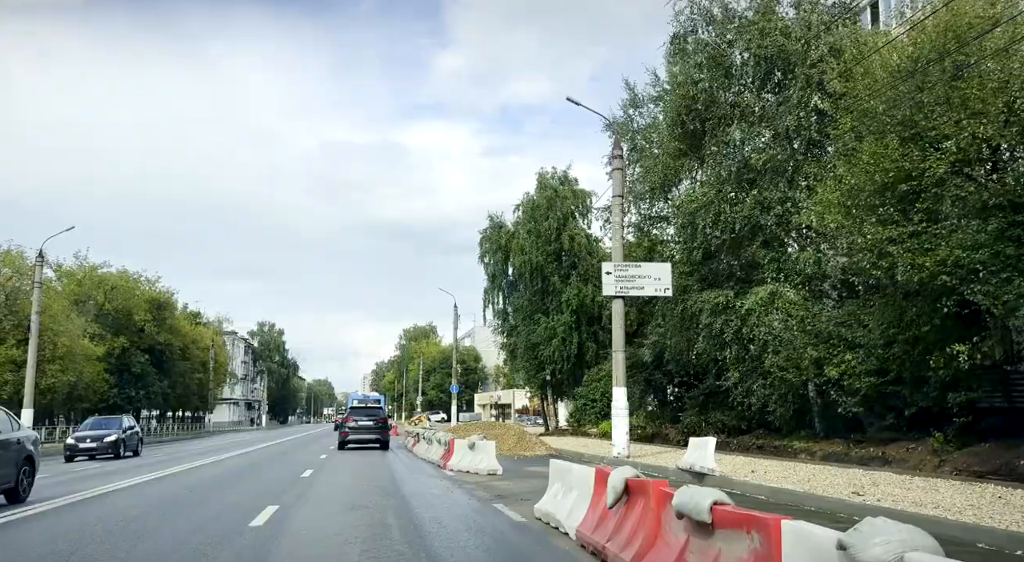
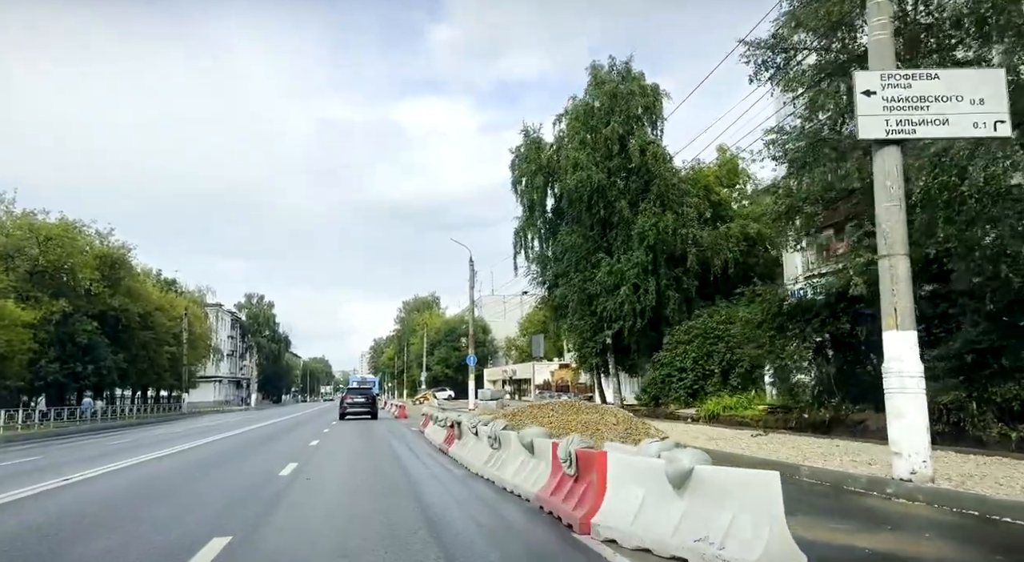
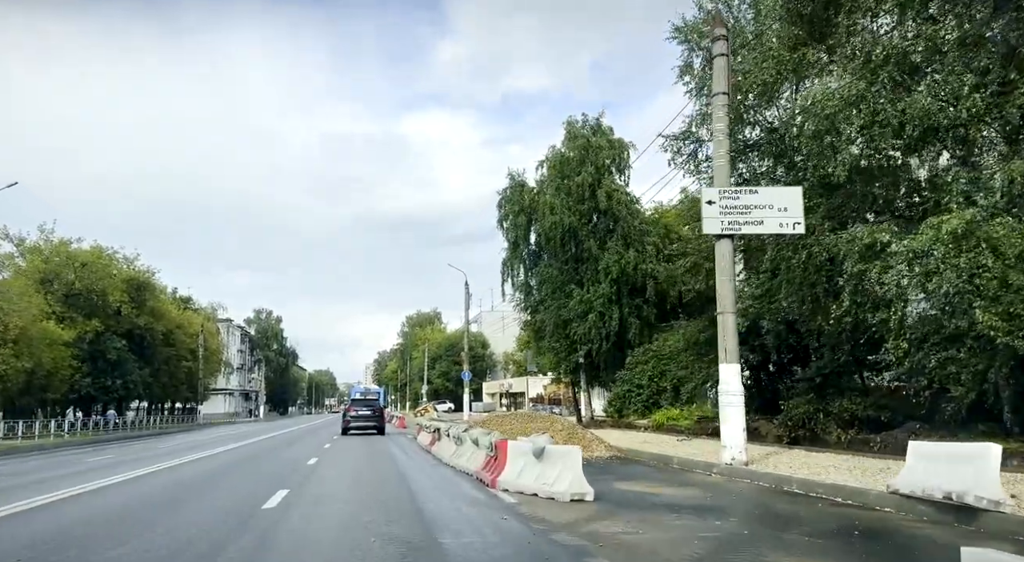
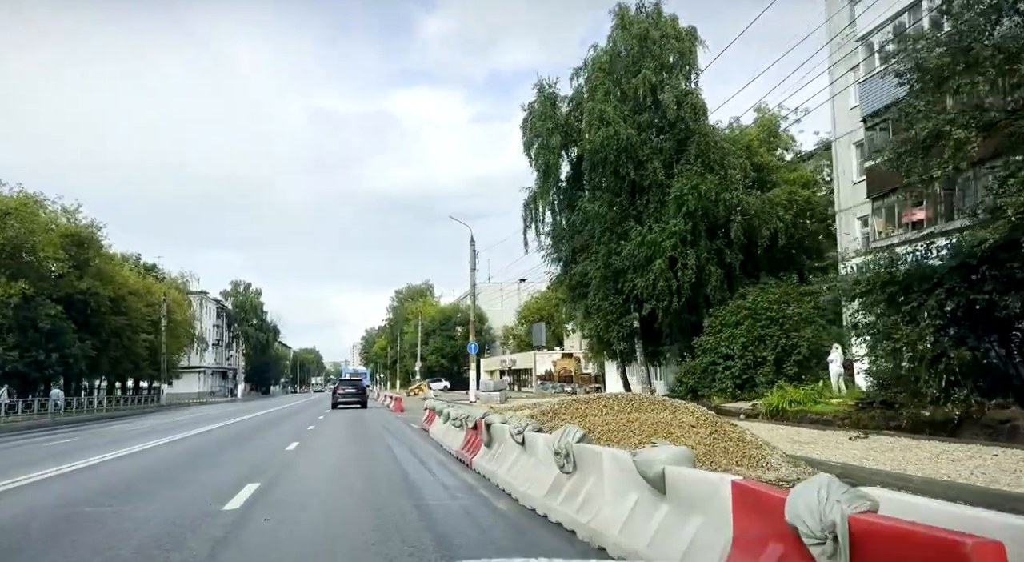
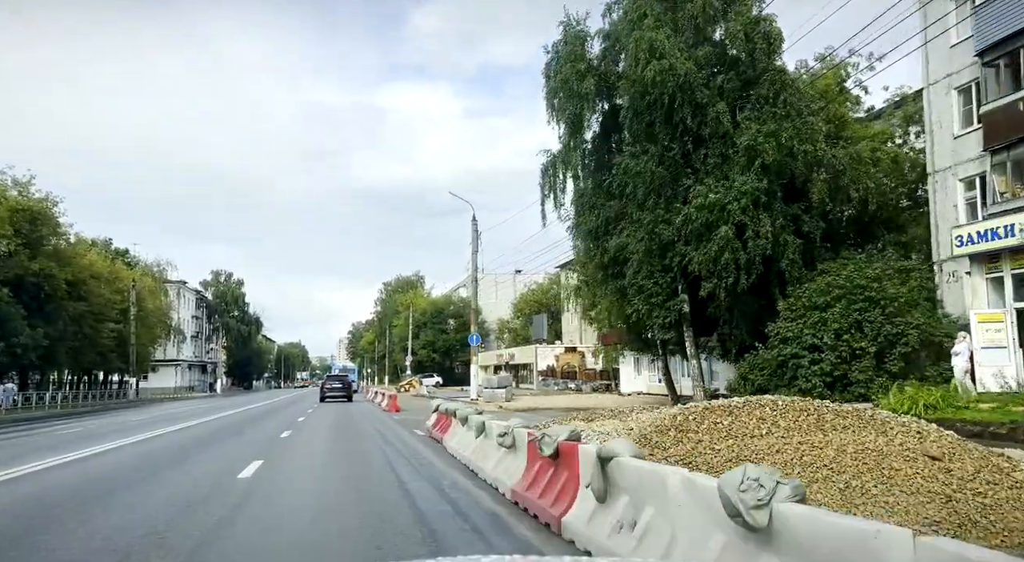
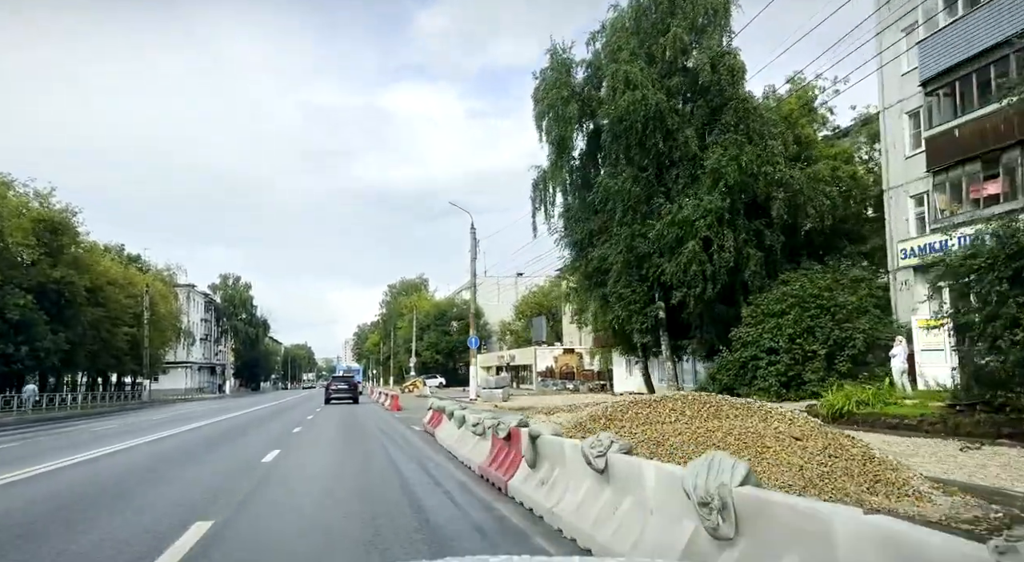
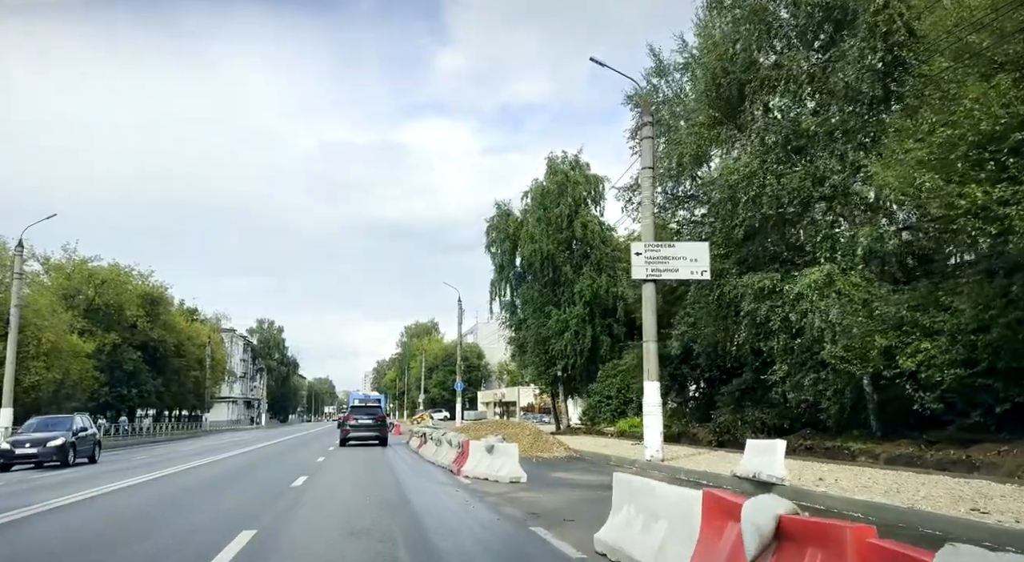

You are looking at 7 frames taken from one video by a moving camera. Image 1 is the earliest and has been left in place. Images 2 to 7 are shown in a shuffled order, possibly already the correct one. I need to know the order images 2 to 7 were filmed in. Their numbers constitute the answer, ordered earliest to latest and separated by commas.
7, 3, 2, 4, 6, 5
